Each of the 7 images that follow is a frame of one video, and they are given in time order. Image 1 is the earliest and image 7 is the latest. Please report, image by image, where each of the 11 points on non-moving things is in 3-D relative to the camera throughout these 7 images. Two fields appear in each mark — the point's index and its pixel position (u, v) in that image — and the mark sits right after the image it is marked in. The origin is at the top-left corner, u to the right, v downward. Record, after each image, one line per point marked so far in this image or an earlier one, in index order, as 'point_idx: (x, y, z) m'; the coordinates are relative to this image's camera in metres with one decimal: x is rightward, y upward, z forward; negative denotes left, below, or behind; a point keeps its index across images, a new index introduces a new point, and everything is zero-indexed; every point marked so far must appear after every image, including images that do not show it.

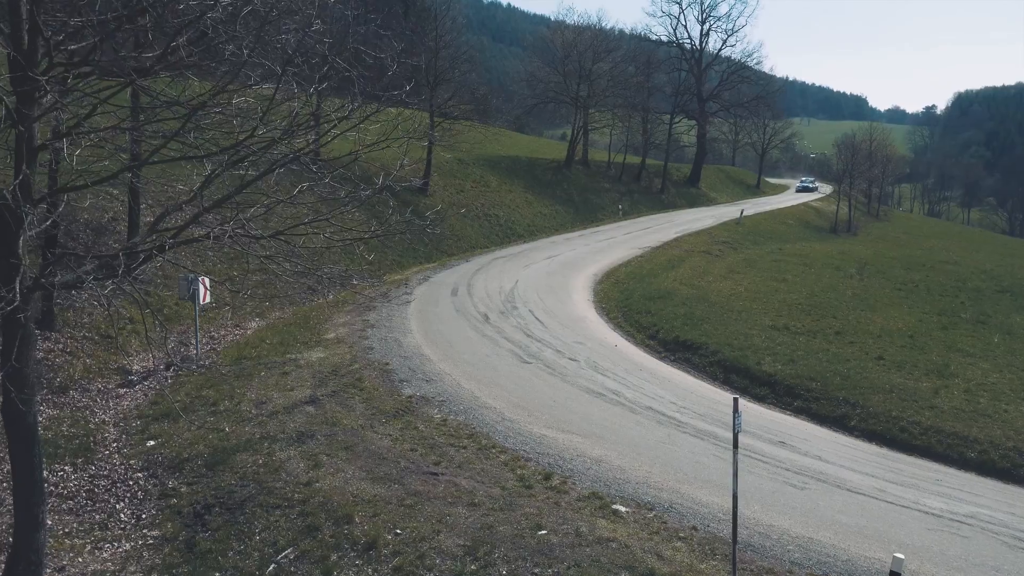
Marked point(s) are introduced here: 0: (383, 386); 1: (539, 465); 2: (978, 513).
0: (-1.8, -1.3, +12.6) m
1: (+0.3, -1.9, +9.9) m
2: (+5.5, -2.6, +10.7) m
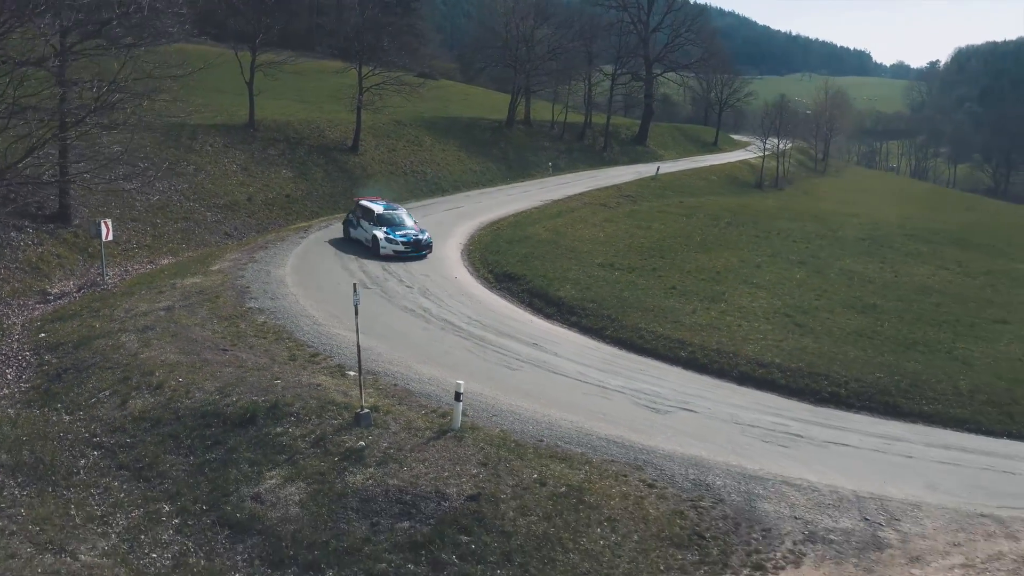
0: (-5.1, -0.2, +16.6) m
1: (-3.1, -0.9, +14.0) m
2: (+2.2, -1.6, +14.8) m
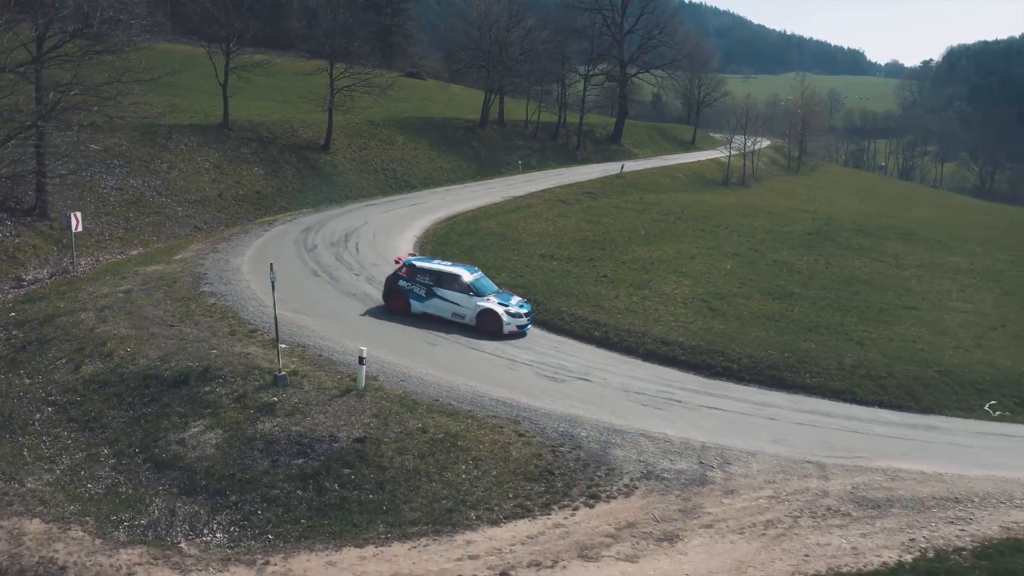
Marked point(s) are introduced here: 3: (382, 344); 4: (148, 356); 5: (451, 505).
0: (-6.5, +0.1, +18.4) m
1: (-4.5, -0.6, +15.7) m
2: (+0.7, -1.3, +16.5) m
3: (-2.3, -1.0, +16.0) m
4: (-5.3, -1.0, +13.3) m
5: (-0.7, -2.3, +9.9) m
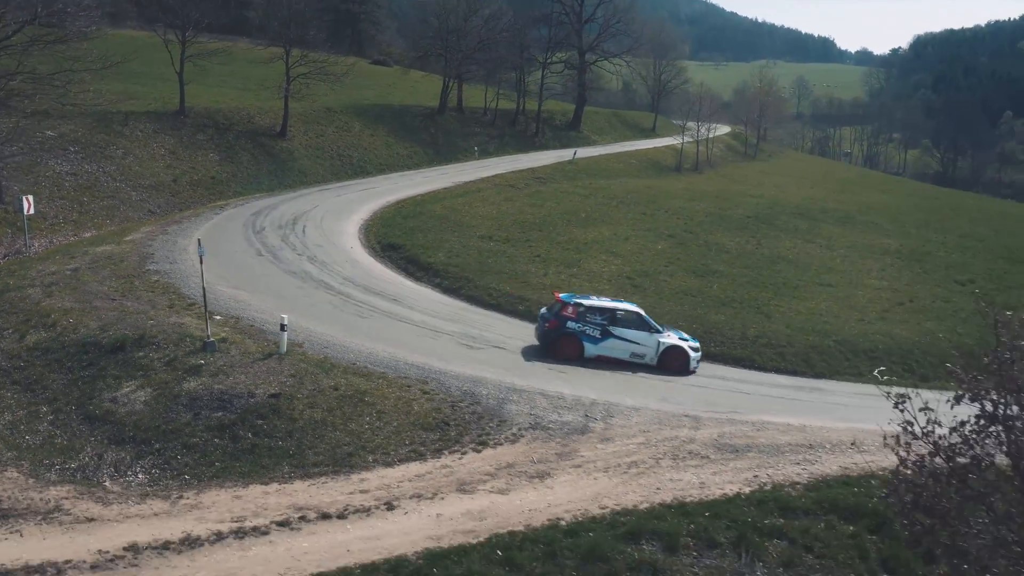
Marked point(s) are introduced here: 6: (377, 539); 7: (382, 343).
0: (-8.0, +0.5, +19.4) m
1: (-5.9, -0.2, +16.9) m
2: (-0.7, -0.8, +17.8) m
3: (-3.7, -0.5, +17.2) m
4: (-6.7, -0.6, +14.4) m
5: (-2.0, -2.0, +11.1) m
6: (-1.3, -2.5, +9.1) m
7: (-2.2, -1.0, +15.8) m
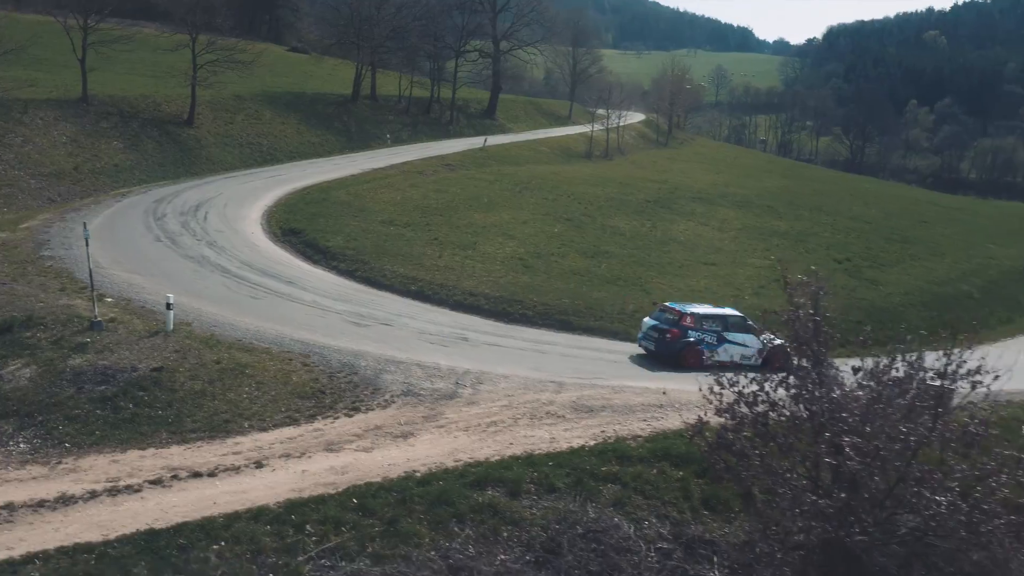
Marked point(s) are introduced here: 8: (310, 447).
0: (-10.4, +0.8, +19.7) m
1: (-8.1, +0.1, +17.3) m
2: (-3.0, -0.4, +18.6) m
3: (-6.0, -0.2, +17.8) m
4: (-8.7, -0.3, +14.8) m
5: (-3.7, -1.7, +11.9) m
6: (-2.9, -2.2, +9.9) m
7: (-4.4, -0.6, +16.6) m
8: (-2.5, -2.0, +11.2) m
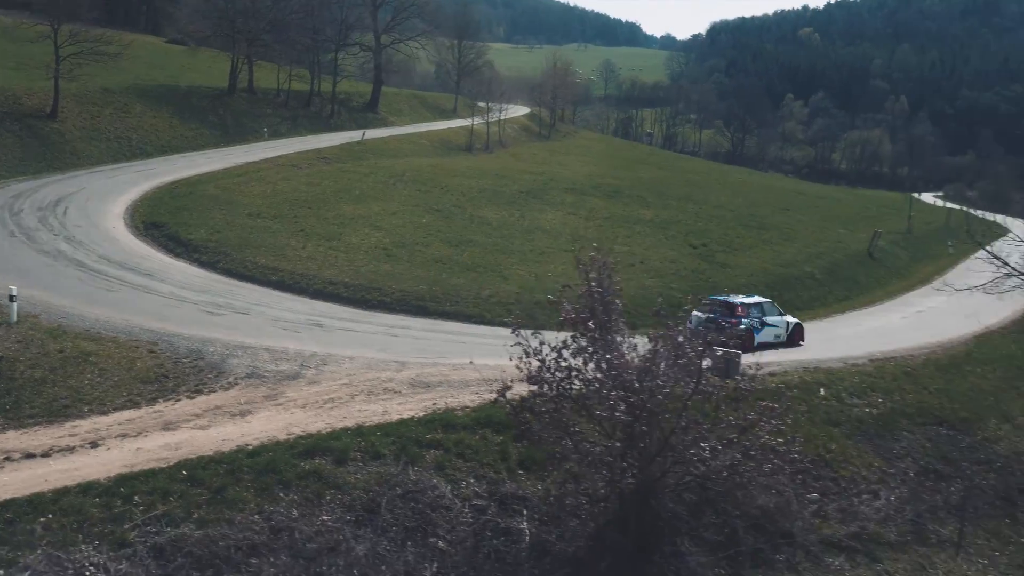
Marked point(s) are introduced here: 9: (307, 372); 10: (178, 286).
0: (-13.6, +0.9, +19.3) m
1: (-11.0, +0.2, +17.1) m
2: (-6.0, -0.2, +19.0) m
3: (-8.9, -0.1, +17.9) m
4: (-11.3, -0.3, +14.6) m
5: (-6.0, -1.5, +12.3) m
6: (-5.0, -2.1, +10.4) m
7: (-7.2, -0.5, +16.8) m
8: (-4.7, -1.8, +11.7) m
9: (-3.2, -1.3, +14.2) m
10: (-7.2, 0.0, +19.6) m
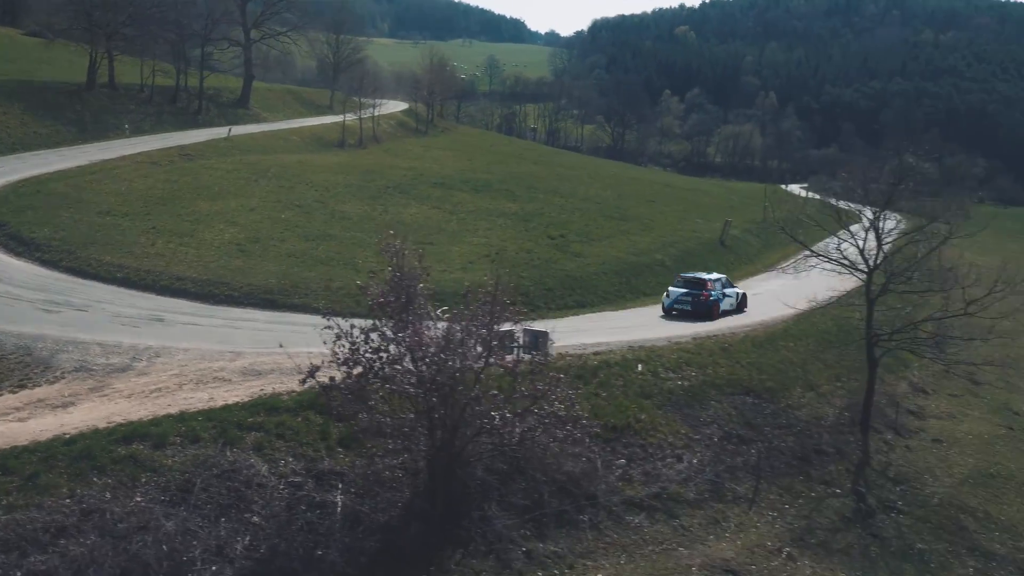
0: (-16.9, +0.7, +18.3) m
1: (-14.1, +0.1, +16.5) m
2: (-9.3, -0.2, +18.9) m
3: (-12.1, -0.1, +17.5) m
4: (-14.0, -0.4, +13.9) m
5: (-8.5, -1.5, +12.2) m
6: (-7.2, -2.0, +10.4) m
7: (-10.2, -0.5, +16.6) m
8: (-7.1, -1.7, +11.9) m
9: (-5.9, -1.2, +14.5) m
10: (-10.6, 0.0, +19.4) m
